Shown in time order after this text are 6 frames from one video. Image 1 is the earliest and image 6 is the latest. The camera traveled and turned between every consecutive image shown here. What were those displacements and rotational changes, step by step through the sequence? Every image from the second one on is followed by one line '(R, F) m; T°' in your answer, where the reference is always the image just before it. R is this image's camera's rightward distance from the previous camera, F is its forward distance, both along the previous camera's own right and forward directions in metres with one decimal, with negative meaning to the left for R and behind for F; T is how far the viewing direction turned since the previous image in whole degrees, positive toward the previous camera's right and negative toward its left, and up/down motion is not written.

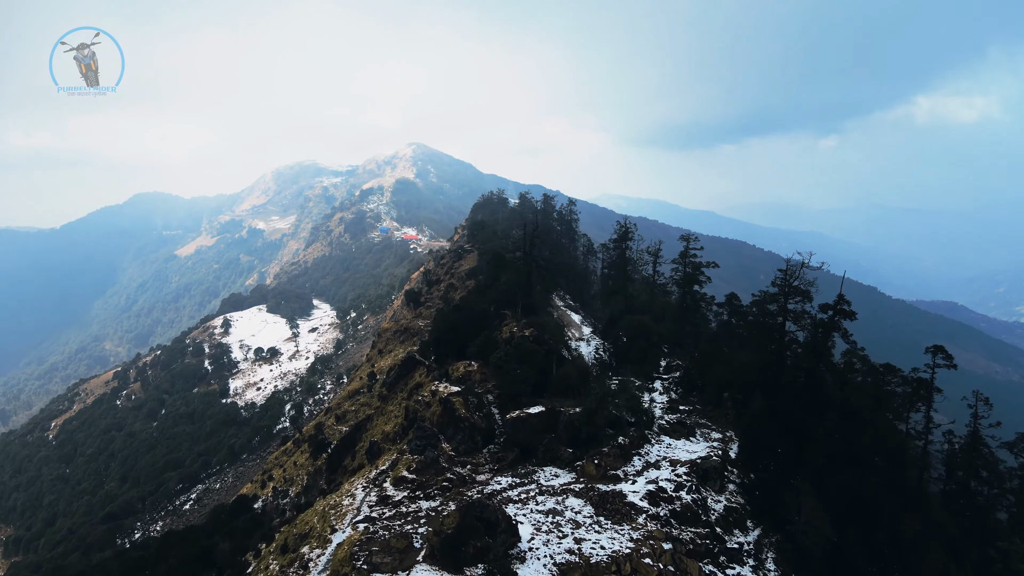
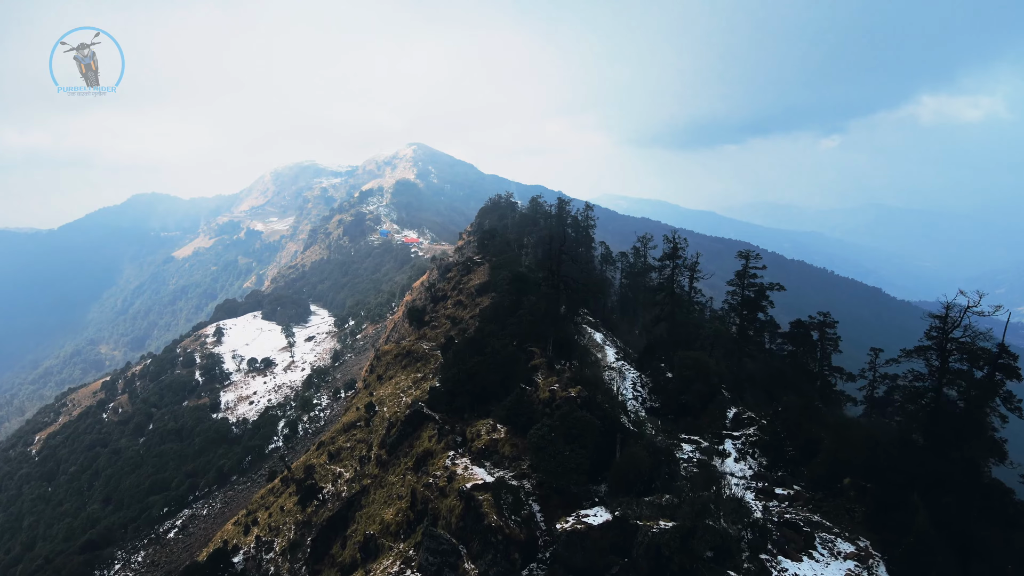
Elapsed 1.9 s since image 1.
(-2.1, +6.9) m; 0°
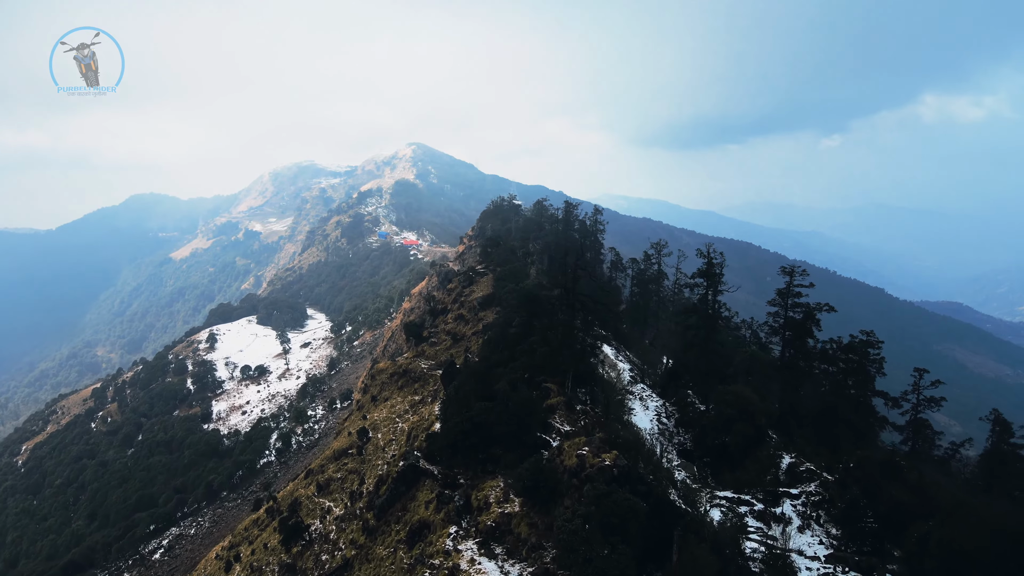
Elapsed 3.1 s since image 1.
(-0.7, +4.5) m; 0°
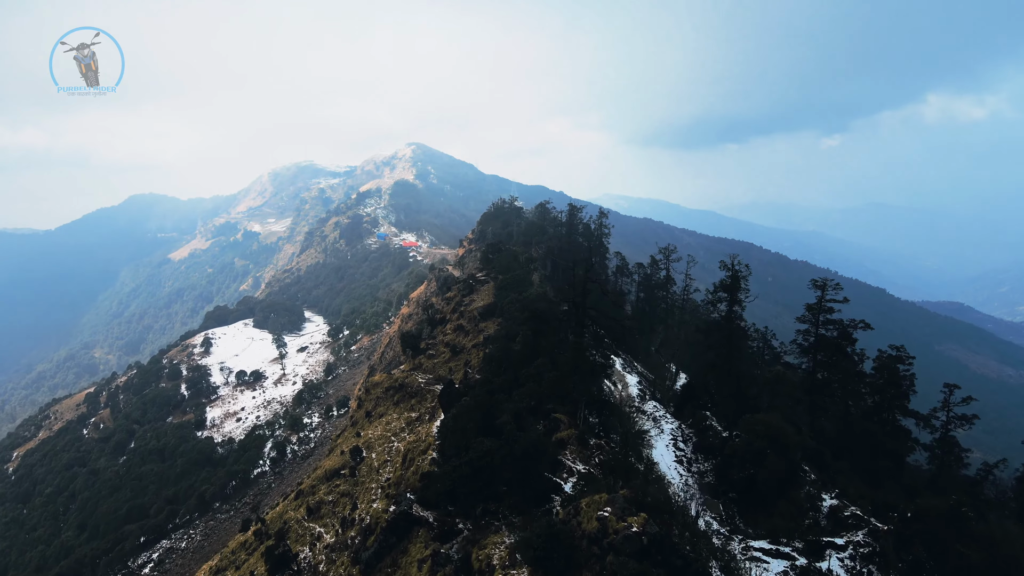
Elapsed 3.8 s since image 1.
(-0.3, +2.8) m; 0°
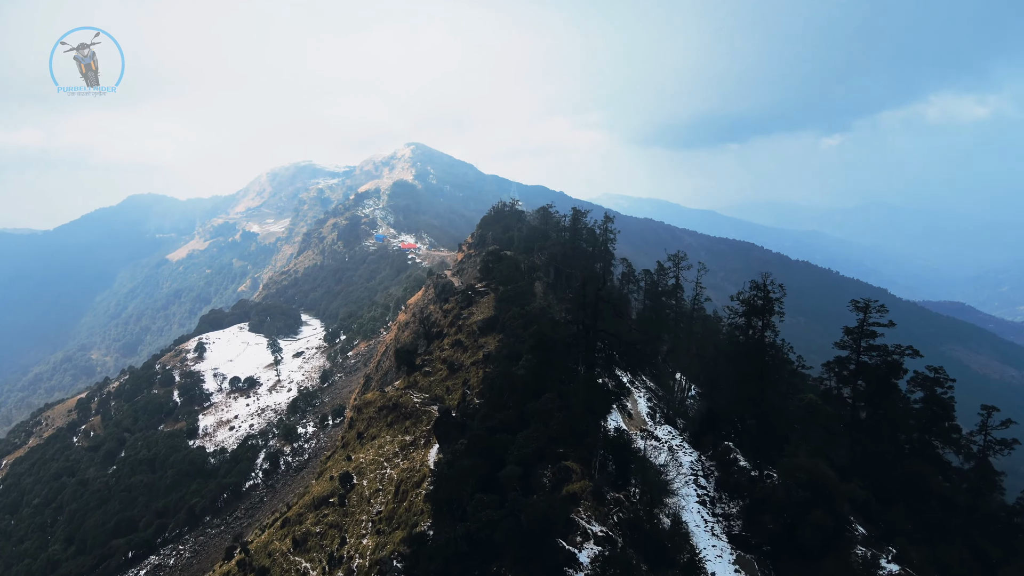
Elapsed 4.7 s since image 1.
(-0.2, +3.1) m; 0°
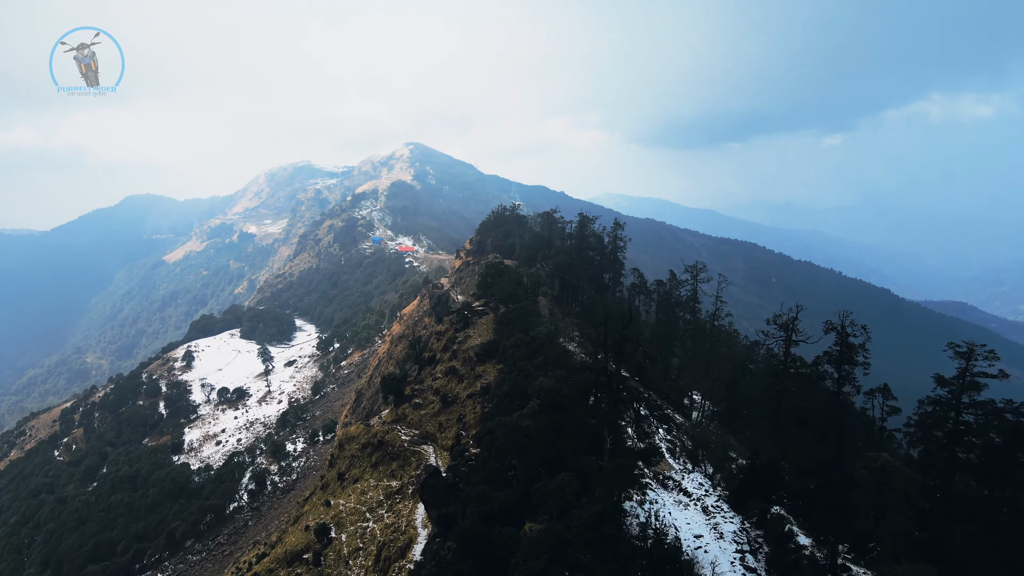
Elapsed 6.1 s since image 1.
(-0.2, +5.4) m; 0°
